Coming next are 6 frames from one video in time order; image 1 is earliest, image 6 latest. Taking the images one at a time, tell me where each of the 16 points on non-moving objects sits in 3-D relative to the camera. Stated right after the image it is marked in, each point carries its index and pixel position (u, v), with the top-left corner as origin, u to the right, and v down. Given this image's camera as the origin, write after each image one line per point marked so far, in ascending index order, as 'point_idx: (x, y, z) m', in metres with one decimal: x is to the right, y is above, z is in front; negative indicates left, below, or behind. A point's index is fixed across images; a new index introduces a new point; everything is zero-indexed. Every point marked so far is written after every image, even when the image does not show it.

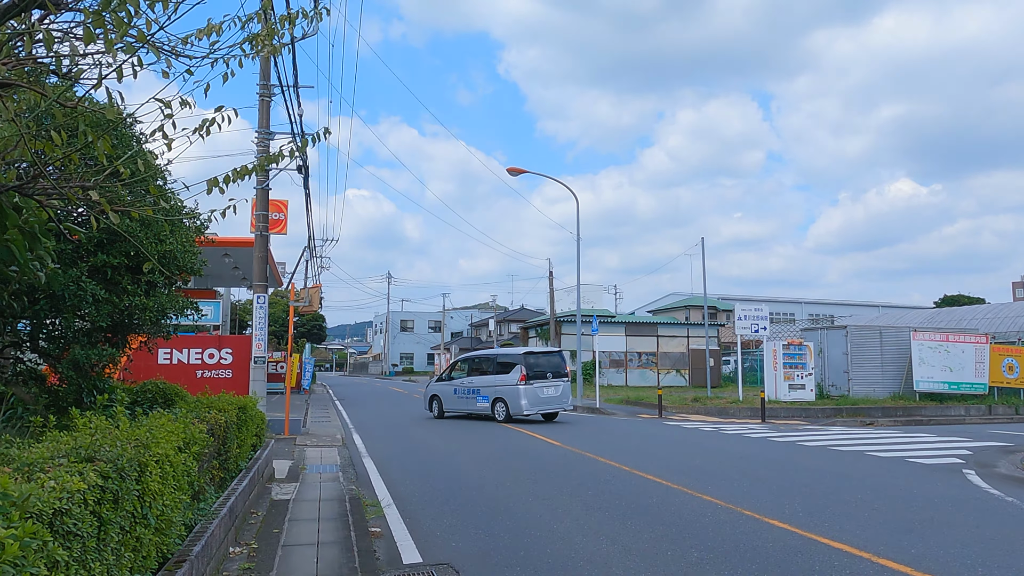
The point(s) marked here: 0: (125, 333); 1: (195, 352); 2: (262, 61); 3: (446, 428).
0: (-3.0, -0.3, +5.8) m
1: (-4.8, -1.0, +11.6) m
2: (-3.9, +3.5, +11.9) m
3: (-1.2, -2.6, +14.2) m
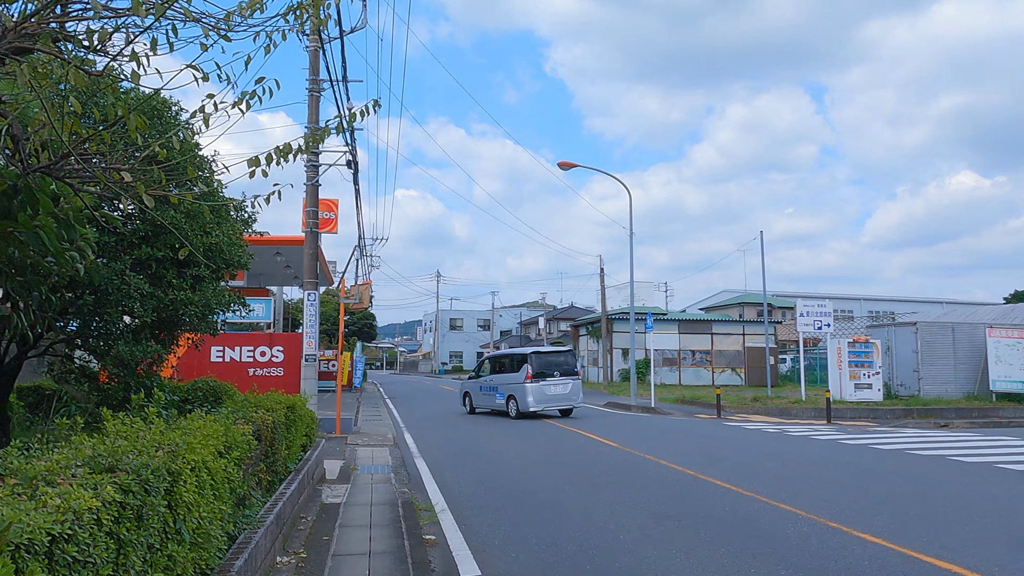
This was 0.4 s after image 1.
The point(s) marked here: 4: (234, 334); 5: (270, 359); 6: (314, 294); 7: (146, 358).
0: (-2.5, -0.3, +5.7) m
1: (-4.0, -0.9, +11.6) m
2: (-3.1, +3.6, +11.8) m
3: (-0.3, -2.5, +13.9) m
4: (-4.2, -0.7, +11.6) m
5: (-3.7, -1.1, +11.6) m
6: (-2.9, -0.1, +11.2) m
7: (-2.6, -0.5, +5.5) m
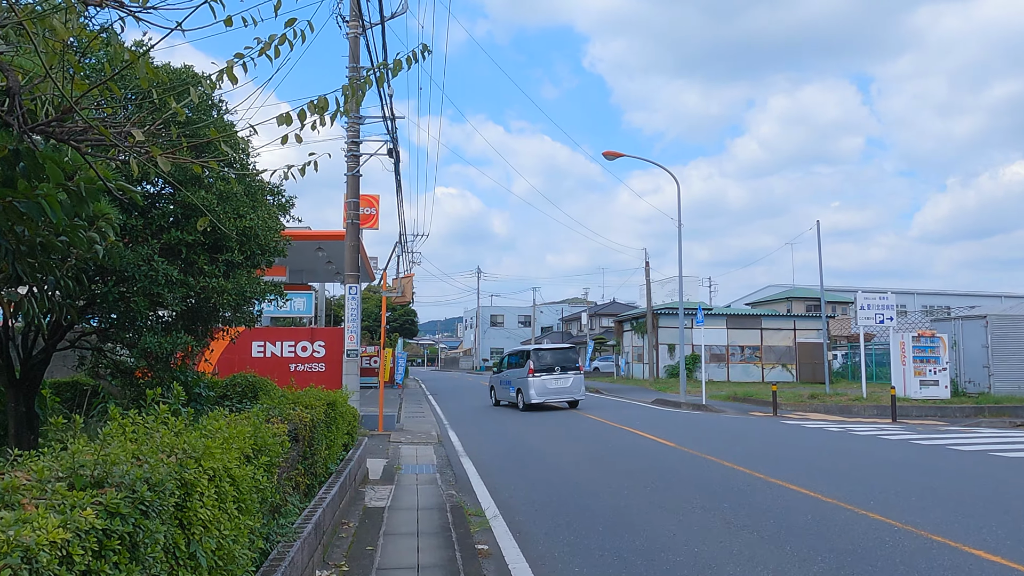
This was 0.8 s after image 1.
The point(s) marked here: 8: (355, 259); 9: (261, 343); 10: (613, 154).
0: (-2.1, -0.2, +5.3) m
1: (-3.3, -0.8, +11.3) m
2: (-2.4, +3.7, +11.5) m
3: (+0.6, -2.4, +13.5) m
4: (-3.5, -0.6, +11.3) m
5: (-3.0, -1.0, +11.3) m
6: (-2.2, 0.0, +10.9) m
7: (-2.2, -0.4, +5.1) m
8: (-2.2, +0.4, +11.0) m
9: (-3.7, -0.8, +11.3) m
10: (+2.4, +3.1, +17.9) m
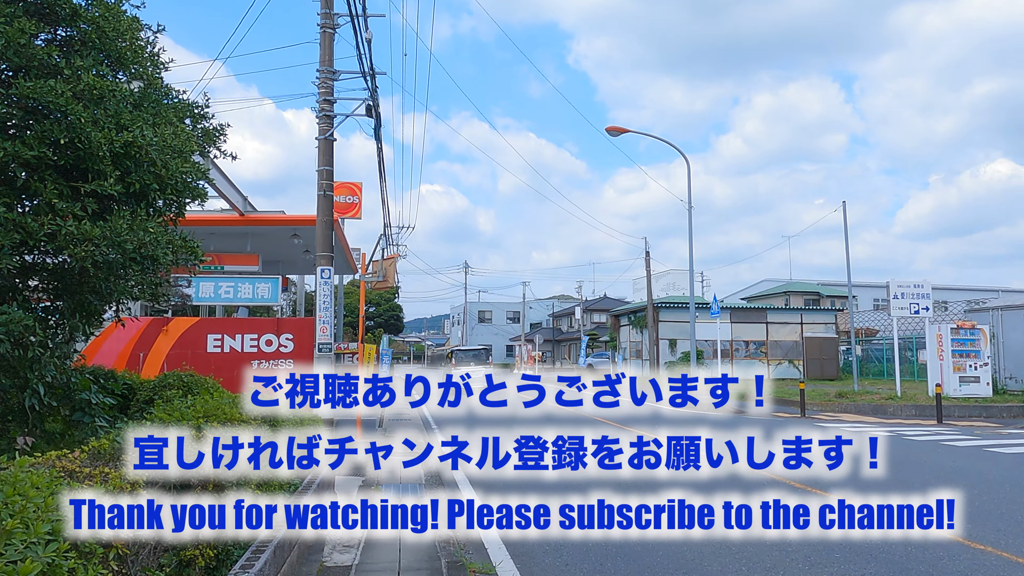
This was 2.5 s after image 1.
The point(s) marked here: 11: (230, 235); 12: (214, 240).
0: (-2.0, 0.0, +3.7) m
1: (-3.3, -0.6, +9.6) m
2: (-2.4, +3.9, +9.8) m
3: (+0.5, -2.2, +11.9) m
4: (-3.5, -0.4, +9.7) m
5: (-3.0, -0.8, +9.7) m
6: (-2.2, +0.2, +9.2) m
7: (-2.1, -0.2, +3.5) m
8: (-2.2, +0.6, +9.3) m
9: (-3.7, -0.6, +9.7) m
10: (+2.2, +3.4, +16.3) m
11: (-6.7, +1.3, +18.2) m
12: (-7.2, +1.2, +18.5) m
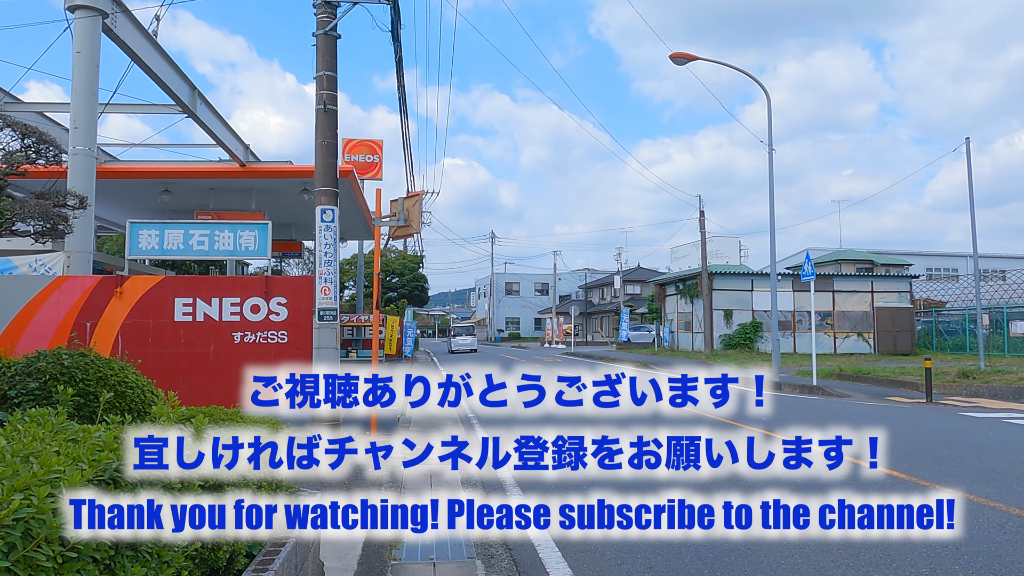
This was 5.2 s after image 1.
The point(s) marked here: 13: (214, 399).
0: (-1.6, +0.2, +1.3) m
1: (-2.7, -0.2, +7.3) m
2: (-1.8, +4.4, +7.3) m
3: (+1.2, -1.6, +9.5) m
4: (-2.9, +0.1, +7.3) m
5: (-2.3, -0.3, +7.3) m
6: (-1.6, +0.7, +6.8) m
7: (-1.7, 0.0, +1.1) m
8: (-1.6, +1.1, +6.9) m
9: (-3.1, -0.1, +7.3) m
10: (+3.0, +4.1, +13.7) m
11: (-5.8, +2.0, +15.8) m
12: (-6.3, +1.9, +16.1) m
13: (-2.8, -1.1, +7.3) m
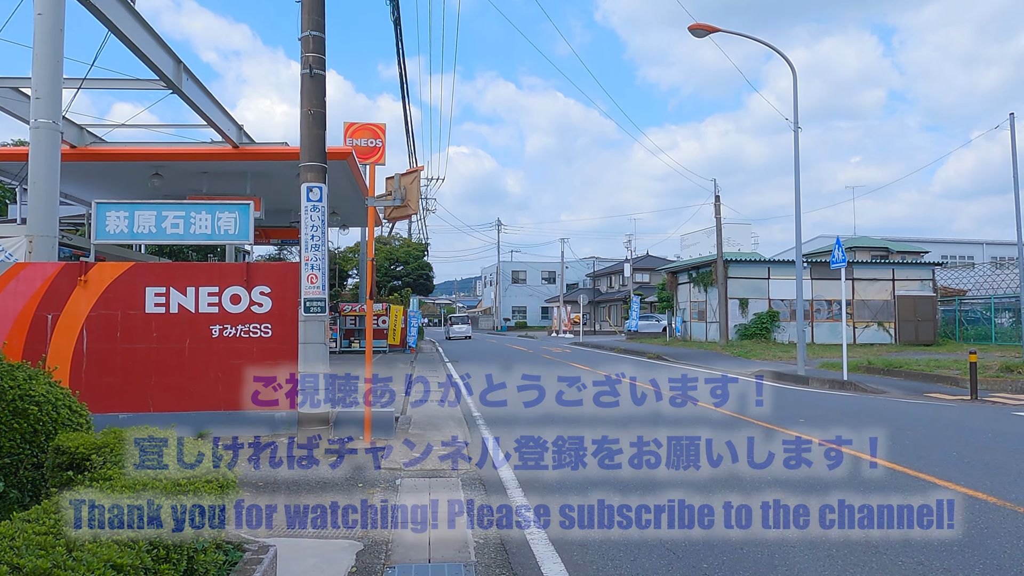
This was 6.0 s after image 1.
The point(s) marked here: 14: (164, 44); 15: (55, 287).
0: (-1.5, +0.3, +0.5) m
1: (-2.6, -0.1, +6.5) m
2: (-1.7, +4.5, +6.4) m
3: (+1.3, -1.4, +8.7) m
4: (-2.8, +0.2, +6.5) m
5: (-2.2, -0.2, +6.5) m
6: (-1.5, +0.8, +6.0) m
7: (-1.6, +0.1, +0.3) m
8: (-1.5, +1.2, +6.1) m
9: (-3.0, 0.0, +6.6) m
10: (+3.2, +4.3, +12.8) m
11: (-5.6, +2.3, +15.1) m
12: (-6.1, +2.2, +15.4) m
13: (-2.7, -1.0, +6.5) m
14: (-4.8, +3.4, +10.6) m
15: (-3.8, 0.0, +6.4) m
